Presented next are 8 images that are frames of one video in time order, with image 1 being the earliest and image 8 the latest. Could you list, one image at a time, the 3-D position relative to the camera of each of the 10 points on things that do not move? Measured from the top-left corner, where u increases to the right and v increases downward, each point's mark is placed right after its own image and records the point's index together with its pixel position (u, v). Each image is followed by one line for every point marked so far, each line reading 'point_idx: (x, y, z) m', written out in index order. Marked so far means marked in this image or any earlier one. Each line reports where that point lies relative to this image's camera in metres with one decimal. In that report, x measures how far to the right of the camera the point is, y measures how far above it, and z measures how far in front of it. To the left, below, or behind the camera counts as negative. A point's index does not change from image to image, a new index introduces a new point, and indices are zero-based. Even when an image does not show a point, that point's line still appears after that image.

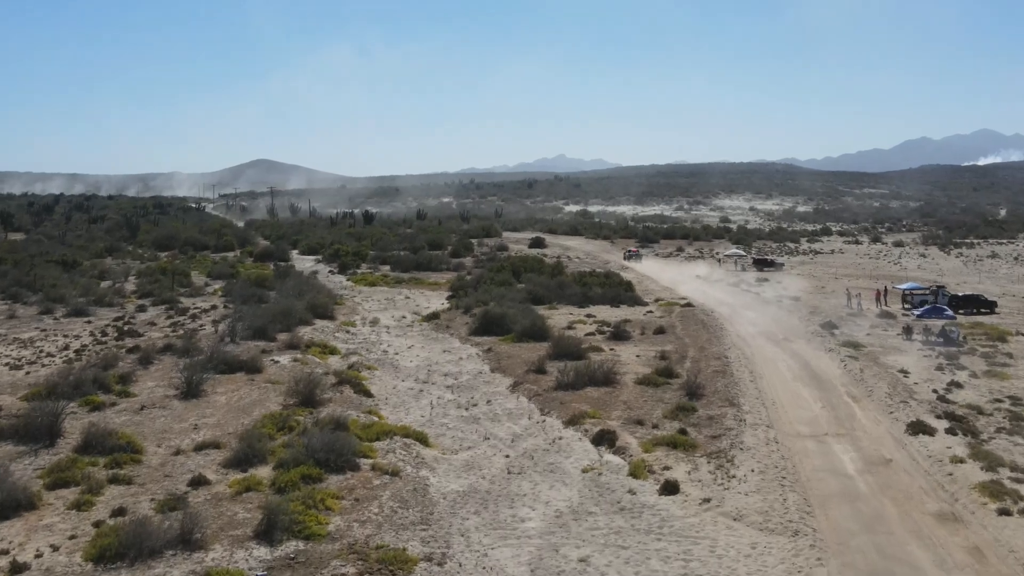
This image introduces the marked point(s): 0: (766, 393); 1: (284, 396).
0: (+3.8, -1.6, +19.5) m
1: (-3.4, -1.6, +19.3) m
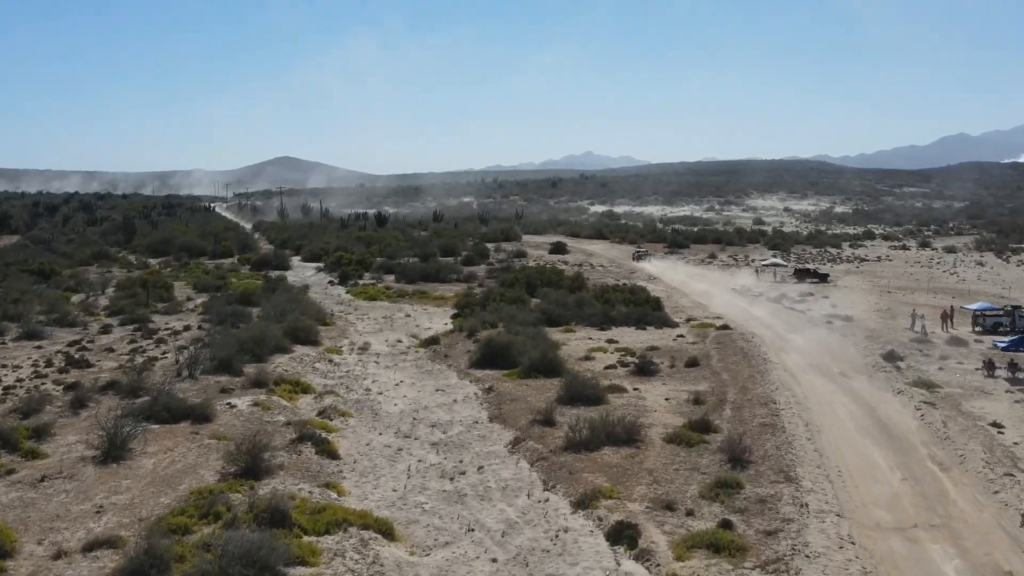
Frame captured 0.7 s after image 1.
0: (+3.8, -2.0, +15.5) m
1: (-3.4, -2.0, +15.4) m
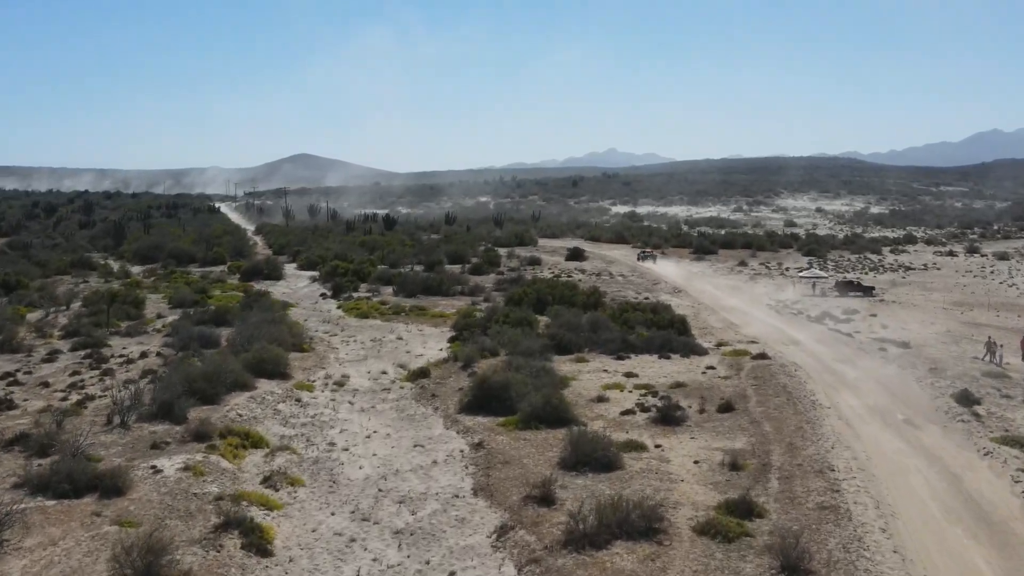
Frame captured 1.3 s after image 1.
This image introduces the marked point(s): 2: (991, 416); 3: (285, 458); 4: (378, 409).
0: (+3.6, -2.5, +11.7) m
1: (-3.6, -2.5, +11.7) m
2: (+6.7, -1.8, +18.3) m
3: (-2.9, -2.2, +16.7) m
4: (-2.0, -1.8, +19.9) m
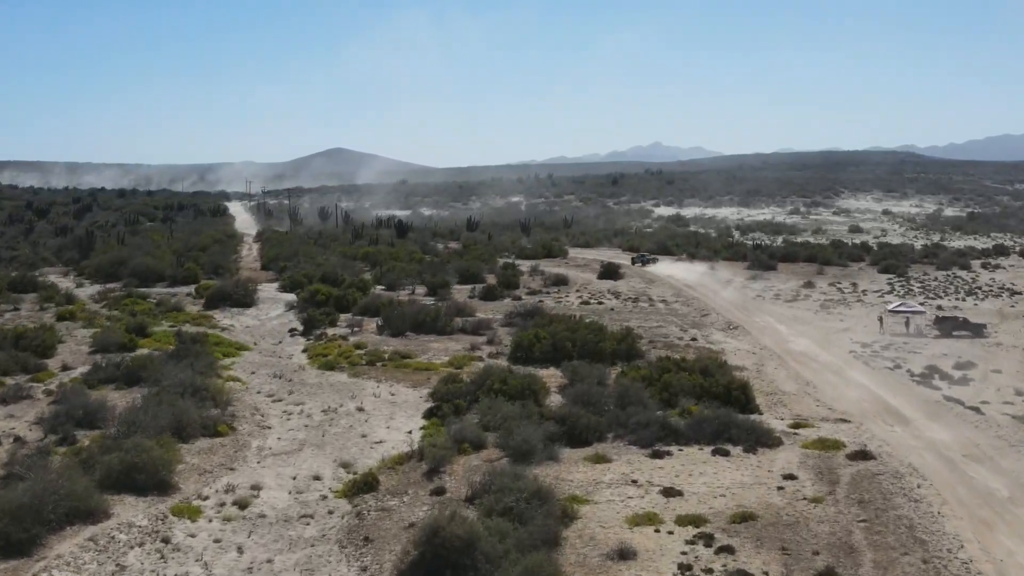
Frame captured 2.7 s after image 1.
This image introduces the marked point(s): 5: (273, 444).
0: (+3.0, -3.4, +4.4) m
1: (-4.1, -3.4, +4.7) m
2: (+6.4, -2.6, +10.9) m
3: (-3.3, -3.0, +9.6) m
4: (-2.3, -2.7, +12.8) m
5: (-3.3, -2.2, +18.3) m
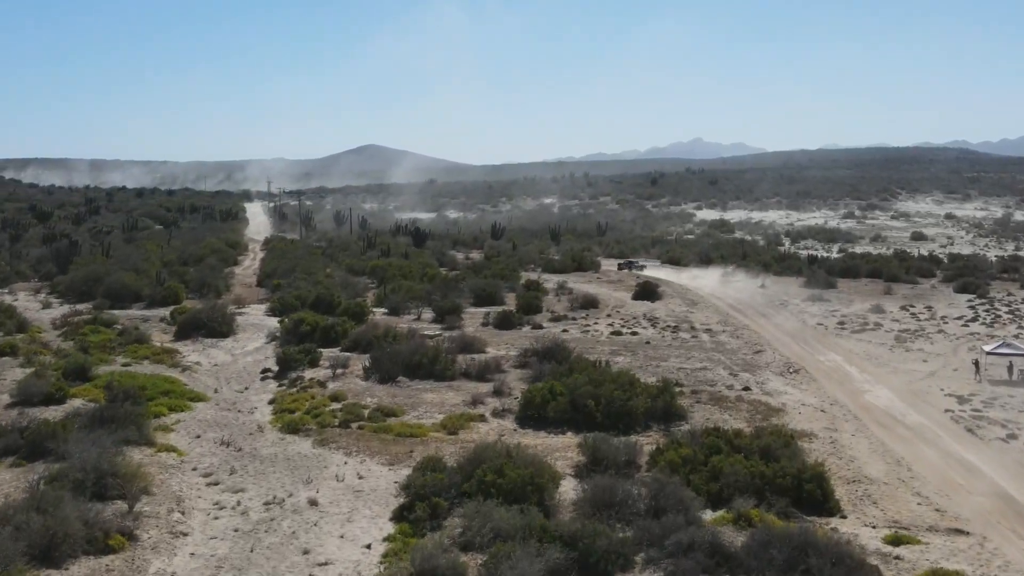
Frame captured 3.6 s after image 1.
0: (+2.5, -4.1, -0.6) m
1: (-4.6, -4.1, -0.1) m
2: (+6.1, -3.4, +5.8) m
3: (-3.6, -3.7, +4.8) m
4: (-2.5, -3.4, +7.9) m
5: (-3.4, -2.8, +13.4) m
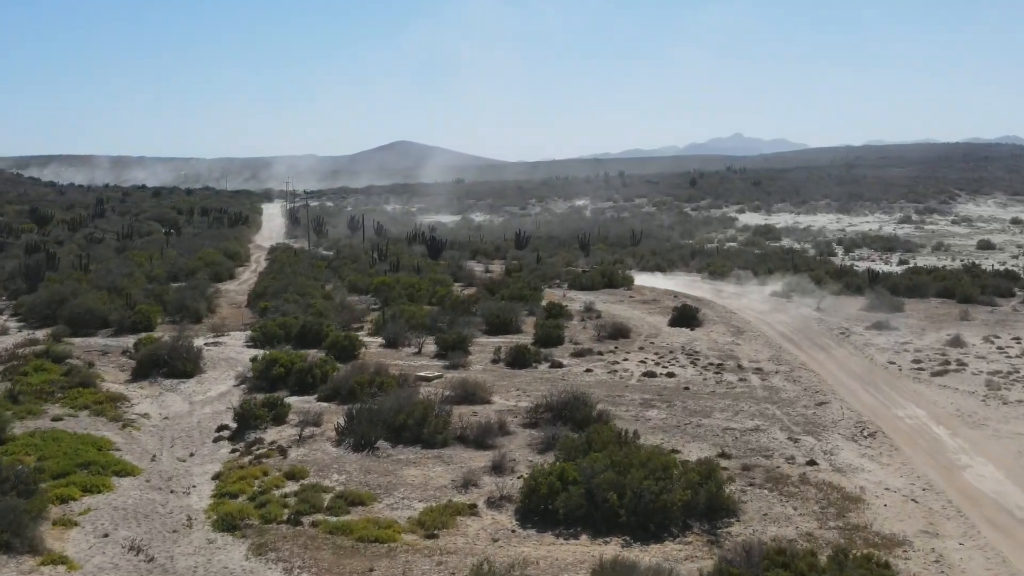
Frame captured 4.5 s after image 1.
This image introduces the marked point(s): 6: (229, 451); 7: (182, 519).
0: (+1.9, -4.9, -5.2) m
1: (-5.2, -4.8, -4.5) m
2: (+5.6, -4.1, +1.1) m
3: (-4.0, -4.5, +0.3) m
4: (-2.9, -4.1, +3.5) m
5: (-3.6, -3.5, +9.0) m
6: (-4.2, -2.4, +19.3) m
7: (-4.0, -2.7, +15.9) m
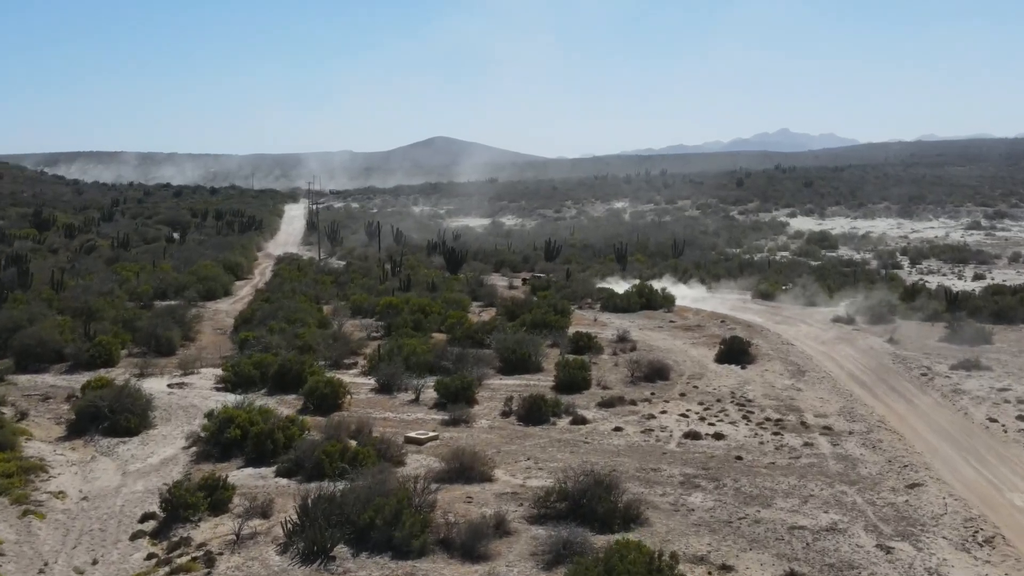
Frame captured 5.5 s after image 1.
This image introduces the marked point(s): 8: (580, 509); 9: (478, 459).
0: (+1.1, -5.6, -9.8) m
1: (-6.0, -5.6, -8.9) m
2: (+5.0, -4.8, -3.7) m
3: (-4.7, -5.2, -4.1) m
4: (-3.4, -4.8, -1.0) m
5: (-3.9, -4.2, +4.6) m
6: (-4.2, -3.0, +14.8) m
7: (-4.2, -3.4, +11.5) m
8: (+0.8, -2.5, +15.7) m
9: (-0.5, -2.3, +17.9) m
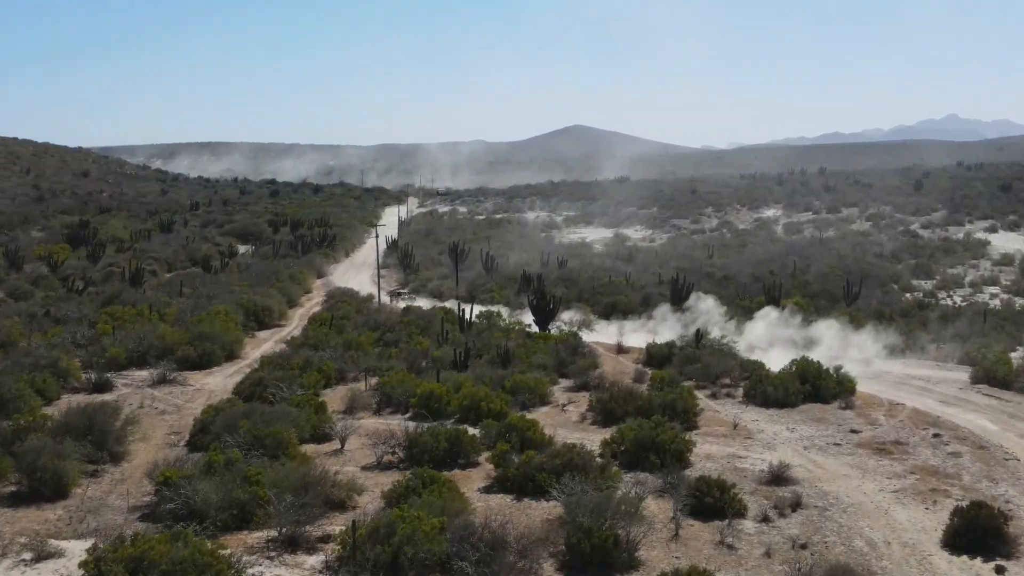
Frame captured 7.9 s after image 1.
0: (-2.0, -7.5, -20.7) m
1: (-9.0, -7.4, -18.9) m
2: (+2.5, -6.7, -15.0) m
3: (-7.2, -7.0, -14.3) m
4: (-5.6, -6.6, -11.4) m
5: (-5.5, -5.9, -5.8) m
6: (-4.5, -4.6, +4.4) m
7: (-4.9, -5.0, +1.1) m
8: (+0.5, -4.2, +4.7) m
9: (-0.5, -3.9, +7.1) m
